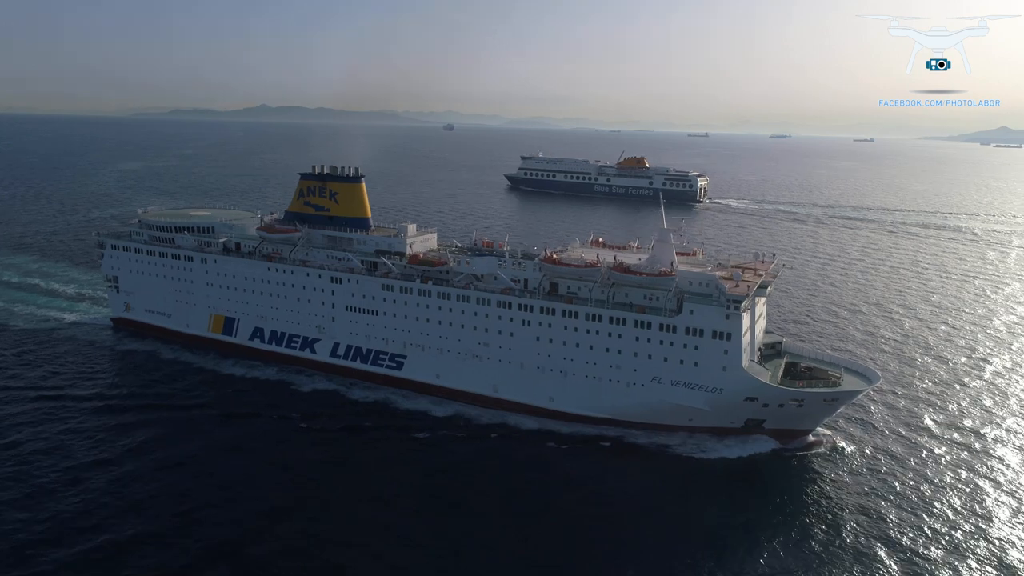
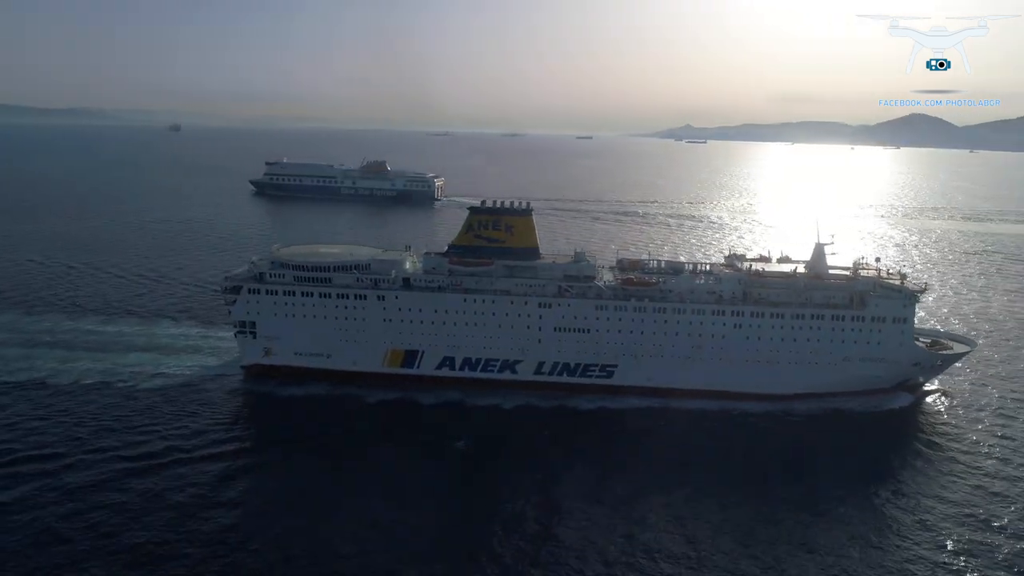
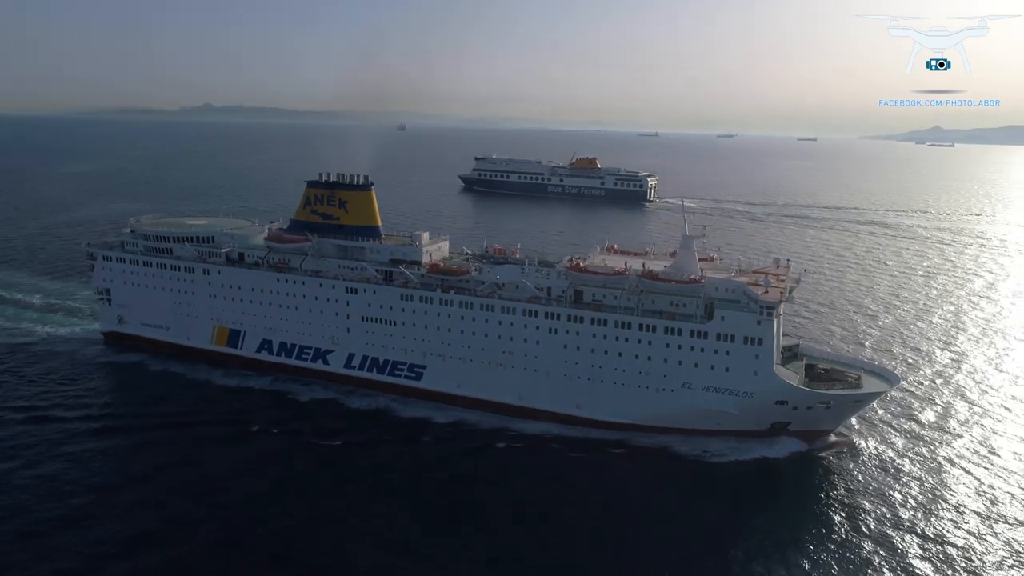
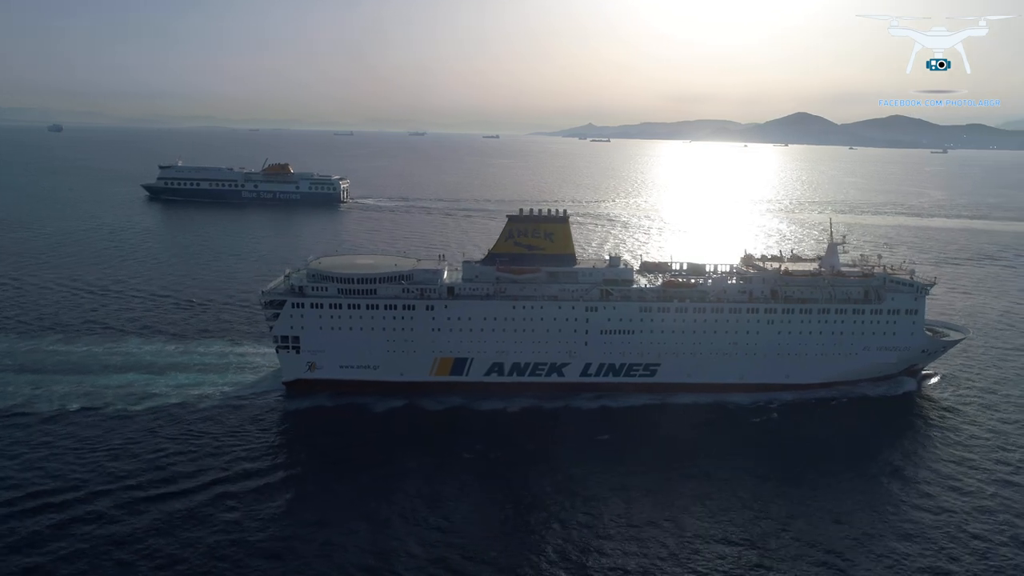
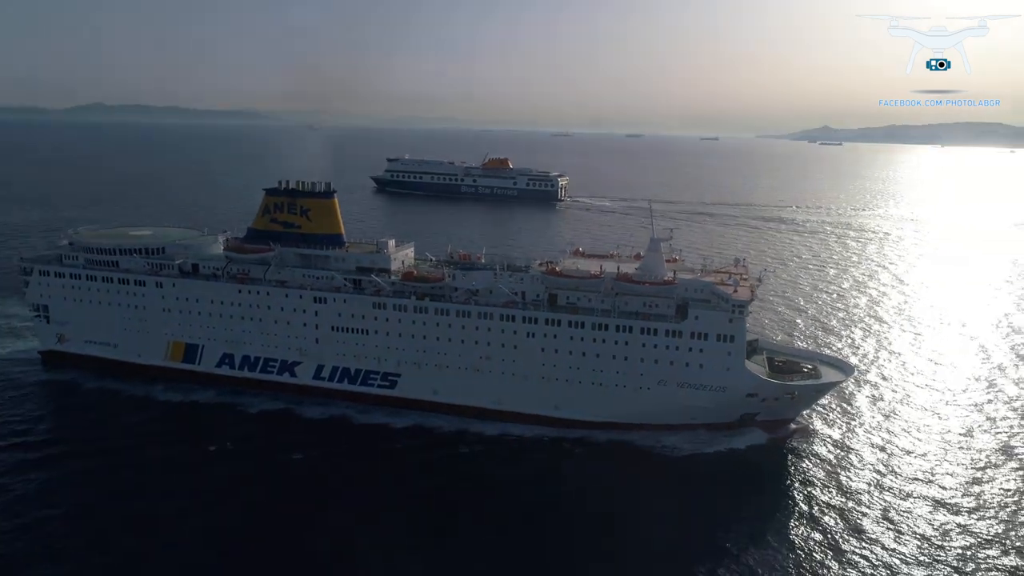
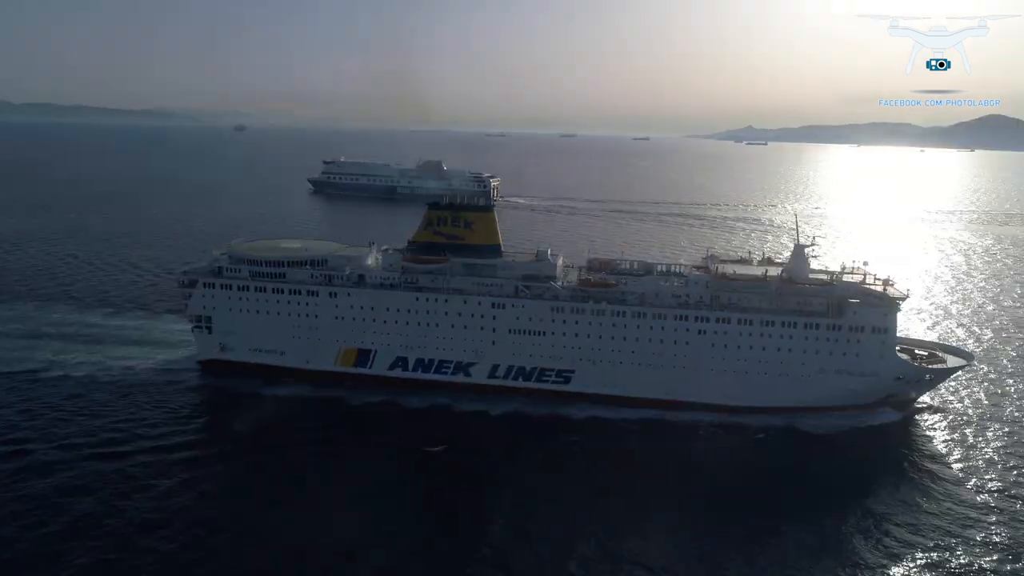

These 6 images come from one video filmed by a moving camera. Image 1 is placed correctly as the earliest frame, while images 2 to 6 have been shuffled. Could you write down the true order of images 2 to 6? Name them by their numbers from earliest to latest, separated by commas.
3, 5, 6, 2, 4
